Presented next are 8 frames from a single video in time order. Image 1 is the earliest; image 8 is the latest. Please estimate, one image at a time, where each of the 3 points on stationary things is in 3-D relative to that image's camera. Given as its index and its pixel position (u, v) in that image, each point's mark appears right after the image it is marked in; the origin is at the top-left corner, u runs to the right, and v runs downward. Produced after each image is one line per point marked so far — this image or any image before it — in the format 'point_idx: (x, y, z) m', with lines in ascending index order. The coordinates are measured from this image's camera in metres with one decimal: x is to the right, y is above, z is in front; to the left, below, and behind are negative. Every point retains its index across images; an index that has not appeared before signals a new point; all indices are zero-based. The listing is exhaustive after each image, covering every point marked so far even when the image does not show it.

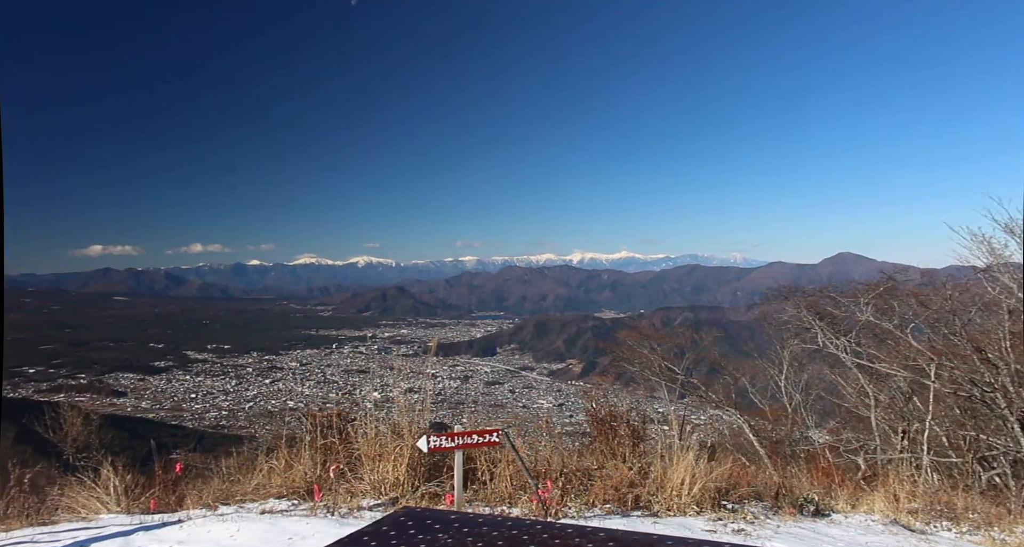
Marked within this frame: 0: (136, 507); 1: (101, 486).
0: (-3.0, -1.9, +4.3) m
1: (-3.3, -1.7, +4.4) m
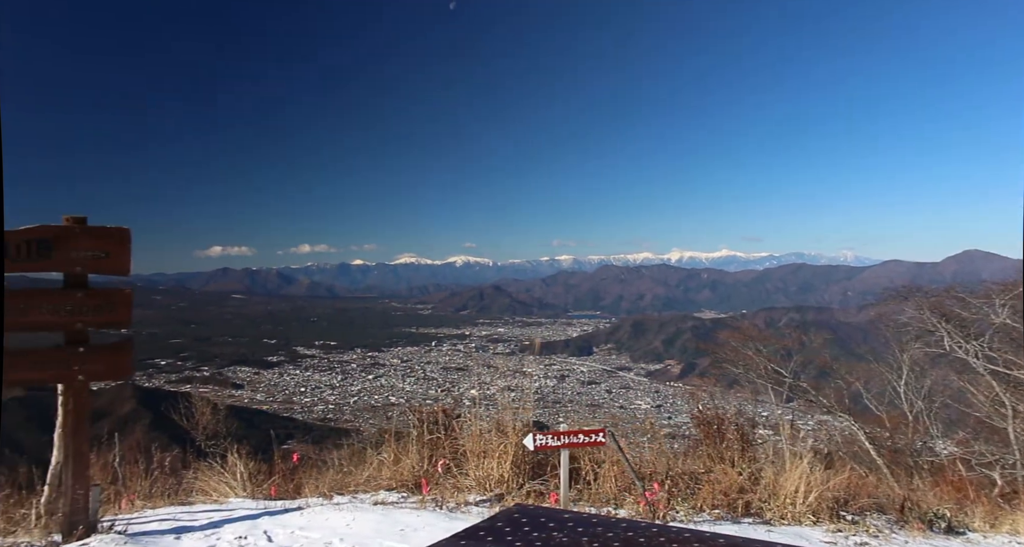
0: (-2.1, -1.9, +4.6) m
1: (-2.4, -1.7, +4.7) m
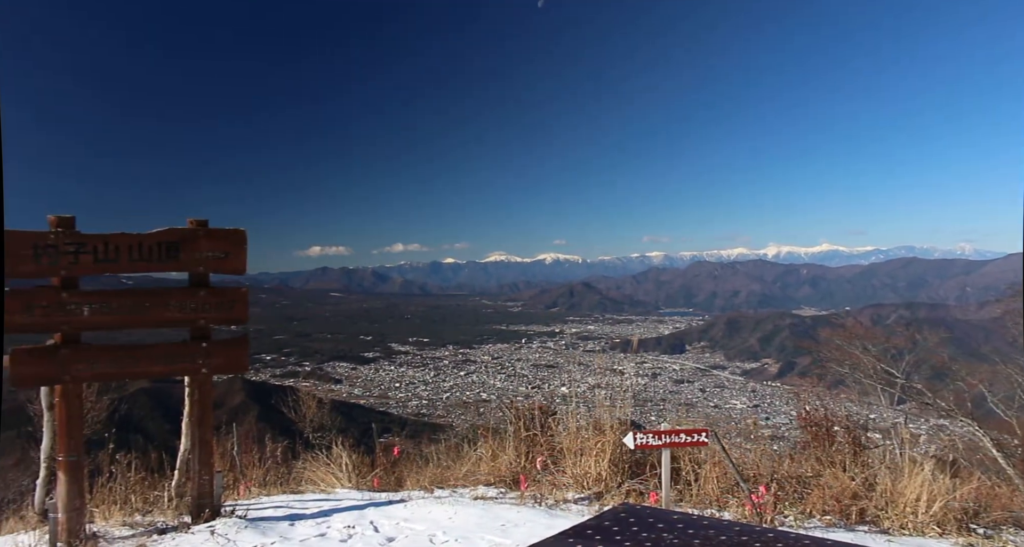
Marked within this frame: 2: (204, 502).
0: (-1.3, -1.8, +4.7) m
1: (-1.6, -1.7, +4.8) m
2: (-2.4, -1.8, +4.2) m
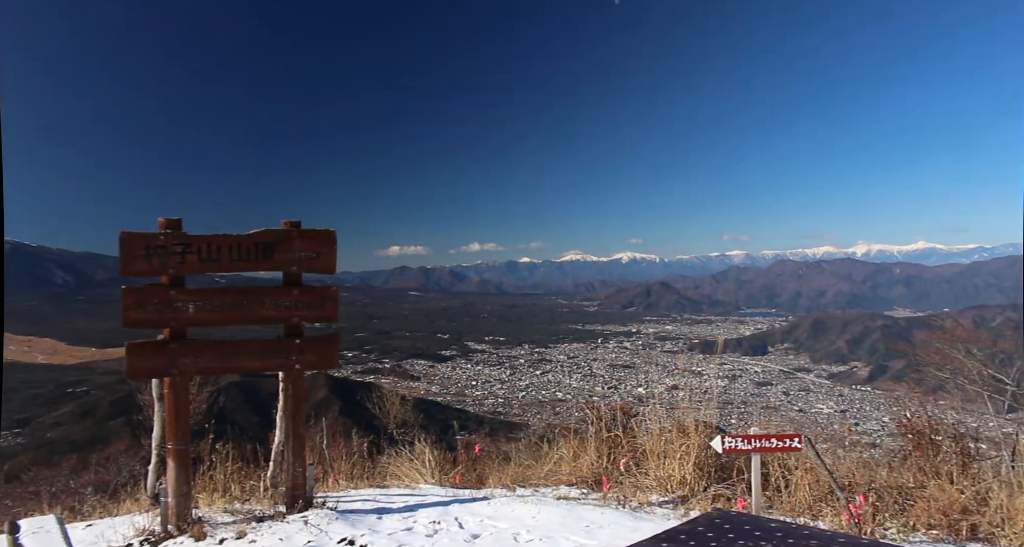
0: (-0.6, -1.8, +4.8) m
1: (-0.8, -1.7, +4.9) m
2: (-1.7, -1.8, +4.4) m
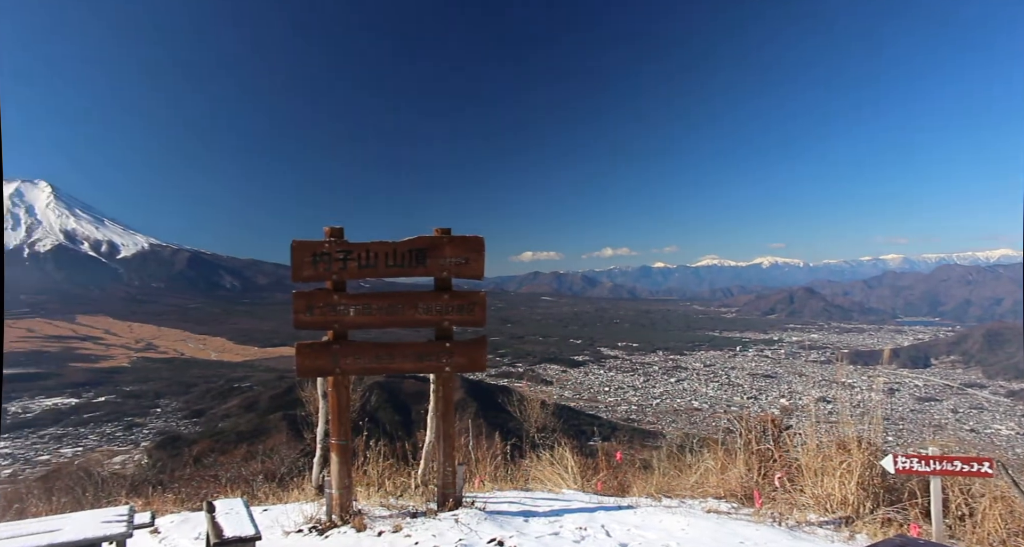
0: (+0.7, -1.9, +4.7) m
1: (+0.4, -1.7, +4.9) m
2: (-0.5, -1.8, +4.5) m
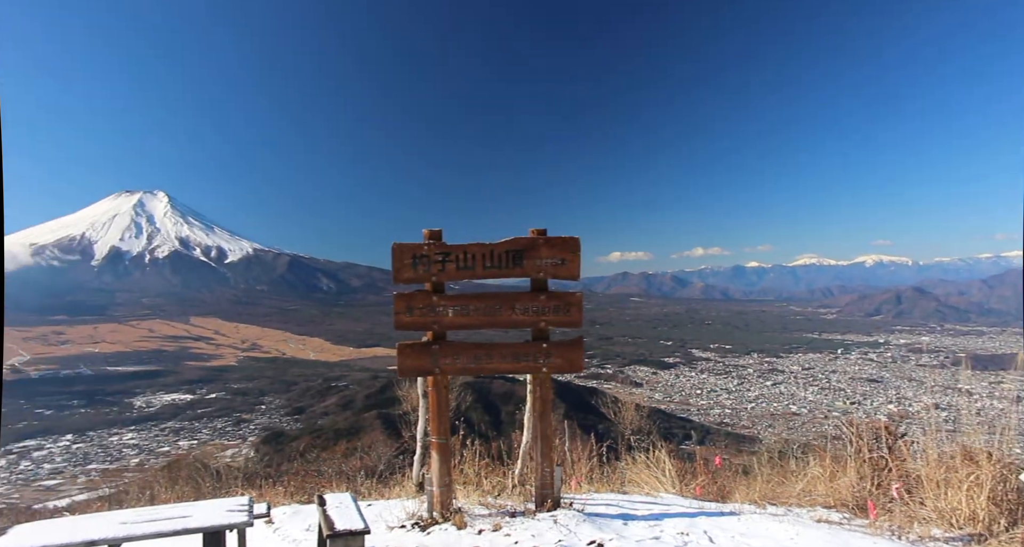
0: (+1.5, -1.9, +4.7) m
1: (+1.3, -1.8, +4.9) m
2: (+0.3, -1.8, +4.5) m
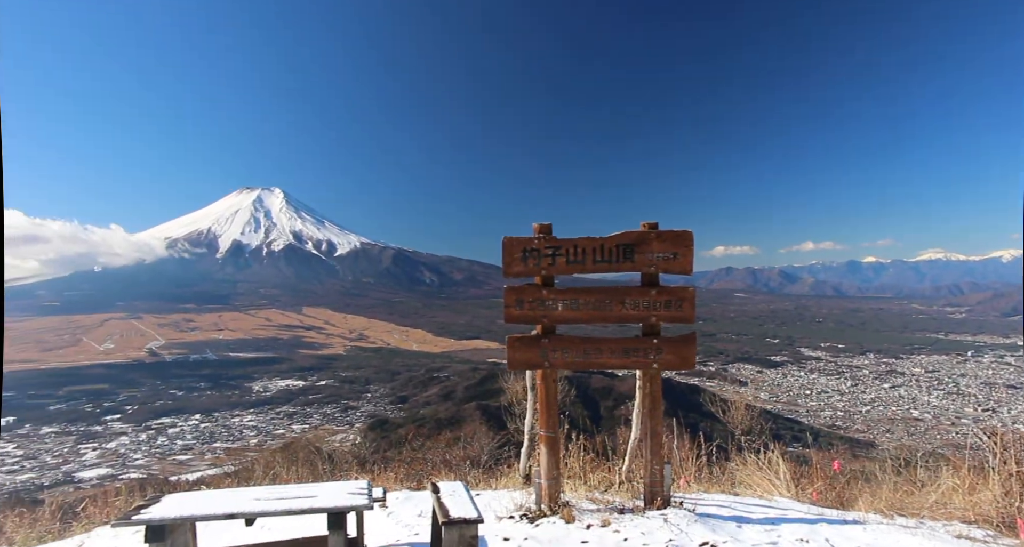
0: (+2.4, -1.8, +4.5) m
1: (+2.2, -1.7, +4.7) m
2: (+1.2, -1.8, +4.5) m
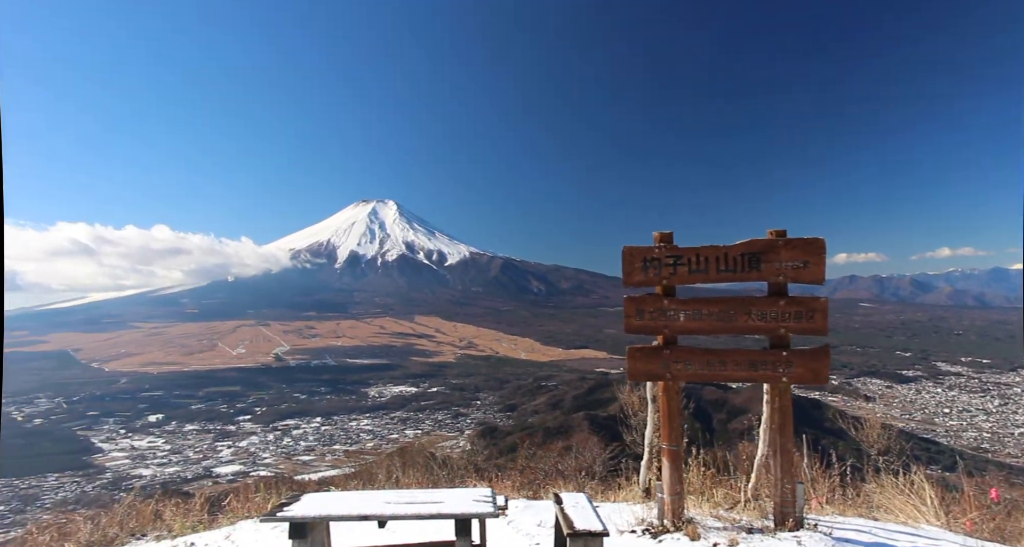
0: (+3.4, -1.9, +4.1) m
1: (+3.2, -1.8, +4.4) m
2: (+2.2, -1.9, +4.3) m
